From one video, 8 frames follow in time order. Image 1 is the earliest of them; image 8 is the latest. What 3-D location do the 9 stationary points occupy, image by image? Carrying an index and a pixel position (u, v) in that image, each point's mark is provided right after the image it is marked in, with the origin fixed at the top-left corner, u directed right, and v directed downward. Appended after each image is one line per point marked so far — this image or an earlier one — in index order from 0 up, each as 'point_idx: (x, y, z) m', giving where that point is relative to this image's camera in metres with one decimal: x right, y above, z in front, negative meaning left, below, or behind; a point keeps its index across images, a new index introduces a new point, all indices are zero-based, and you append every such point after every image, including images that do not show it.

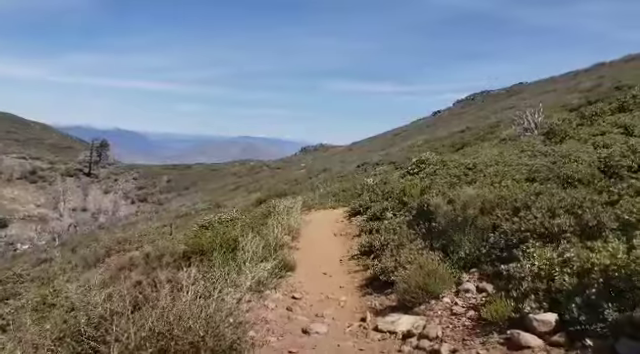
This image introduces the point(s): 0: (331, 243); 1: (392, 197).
0: (+0.3, -2.1, +14.3) m
1: (+2.8, -0.8, +16.3) m
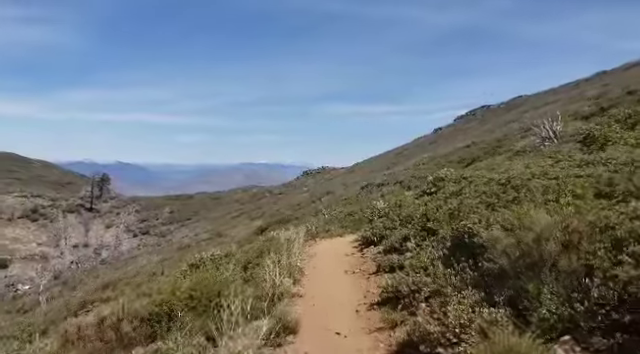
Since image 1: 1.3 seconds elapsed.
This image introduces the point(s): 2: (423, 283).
0: (+0.6, -2.8, +11.6) m
1: (+3.0, -1.5, +13.7) m
2: (+2.0, -2.1, +8.5) m
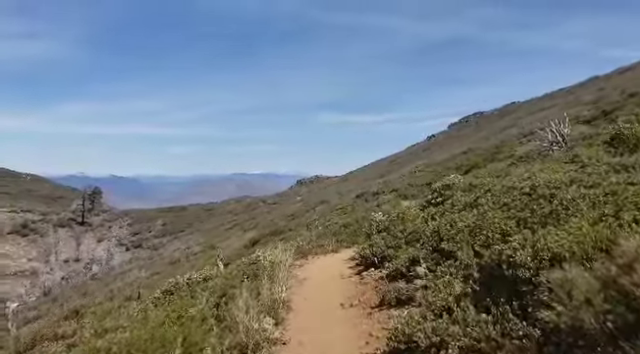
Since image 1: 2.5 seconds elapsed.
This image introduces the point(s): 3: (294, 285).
0: (+0.4, -3.1, +9.3) m
1: (+2.7, -1.7, +11.5) m
2: (+1.9, -2.2, +6.3) m
3: (-0.7, -3.0, +12.1) m
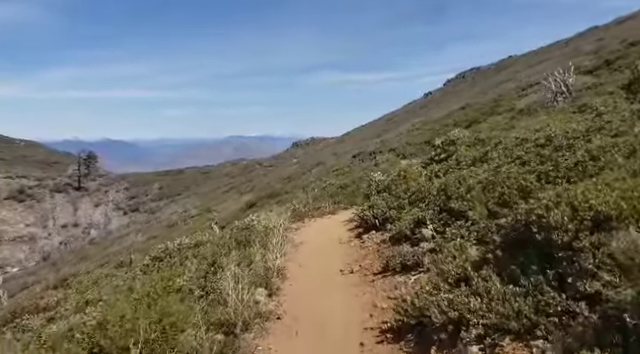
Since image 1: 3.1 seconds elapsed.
0: (+0.3, -2.2, +8.4) m
1: (+2.6, -0.6, +10.5) m
2: (+1.8, -1.6, +5.4) m
3: (-0.8, -1.9, +11.2) m
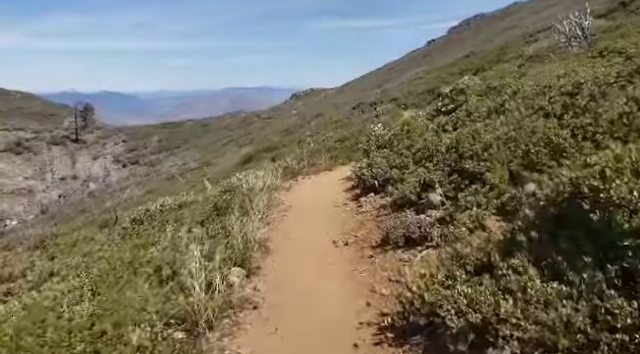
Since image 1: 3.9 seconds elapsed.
0: (+0.1, -1.5, +7.2) m
1: (+2.4, +0.3, +9.0) m
2: (+1.7, -1.2, +4.0) m
3: (-1.0, -0.9, +9.9) m
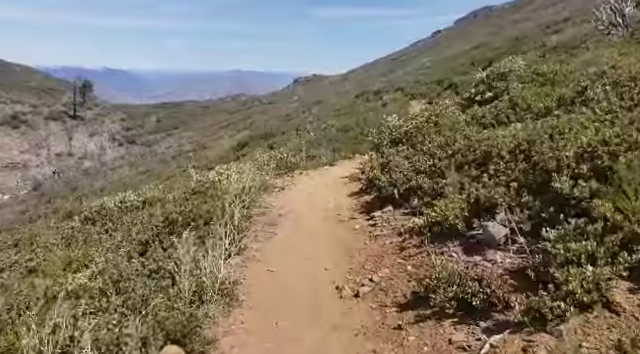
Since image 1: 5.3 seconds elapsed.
0: (+0.1, -1.7, +4.3) m
1: (+2.5, +0.1, +6.2) m
2: (+1.6, -1.5, +1.2) m
3: (-1.0, -1.0, +7.0) m
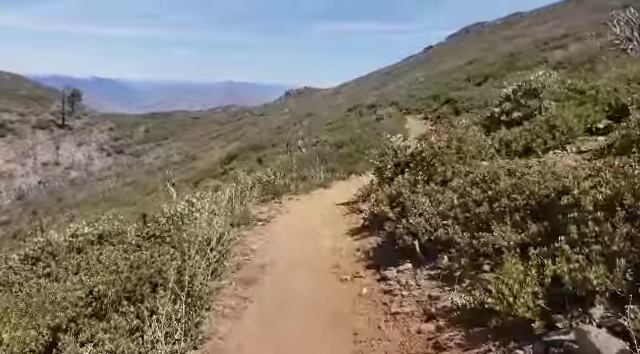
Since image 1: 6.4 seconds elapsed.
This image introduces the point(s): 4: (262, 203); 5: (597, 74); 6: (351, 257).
0: (+0.1, -2.2, +2.3) m
1: (+2.4, -0.5, +4.2) m
2: (+1.7, -2.0, -0.8) m
3: (-1.1, -1.6, +5.0) m
4: (-1.6, -0.7, +12.4) m
5: (+10.1, +3.7, +15.3) m
6: (+0.5, -1.3, +7.2) m
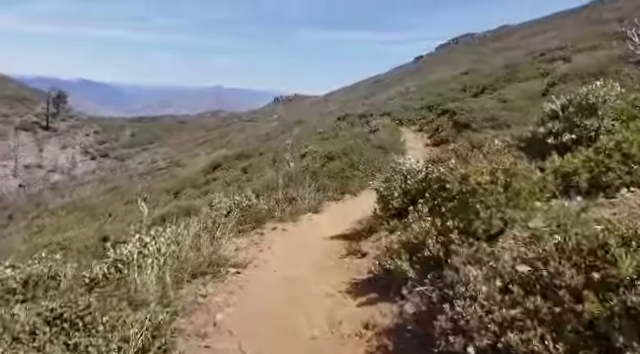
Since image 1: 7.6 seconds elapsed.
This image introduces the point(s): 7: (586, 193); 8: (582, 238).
0: (+0.1, -2.7, 0.0) m
1: (+2.4, -1.1, +2.0) m
2: (+1.8, -2.5, -3.0) m
3: (-1.1, -2.1, +2.7) m
4: (-1.8, -1.3, +10.1) m
5: (+9.9, +2.8, +13.4) m
6: (+0.4, -1.8, +5.0) m
7: (+3.4, -0.1, +5.4) m
8: (+2.4, -0.6, +4.3) m
